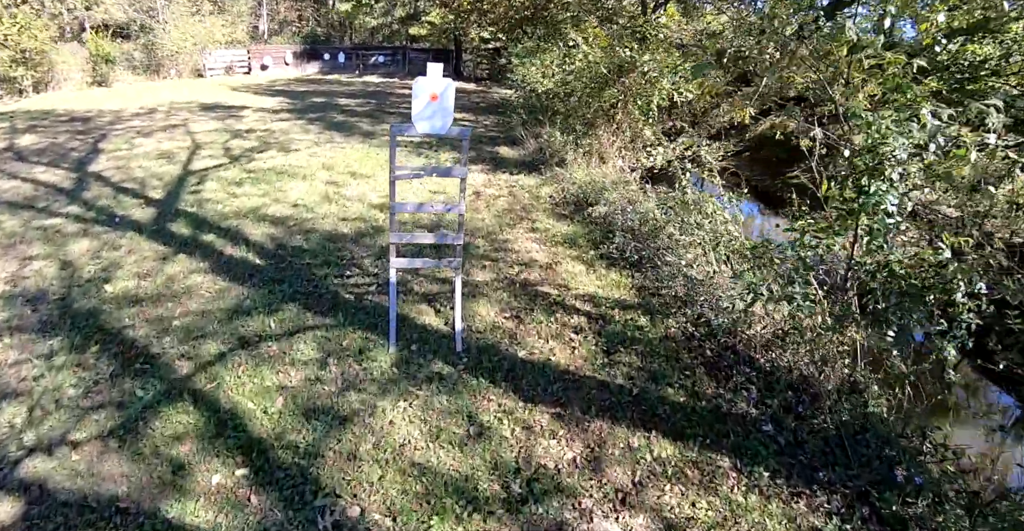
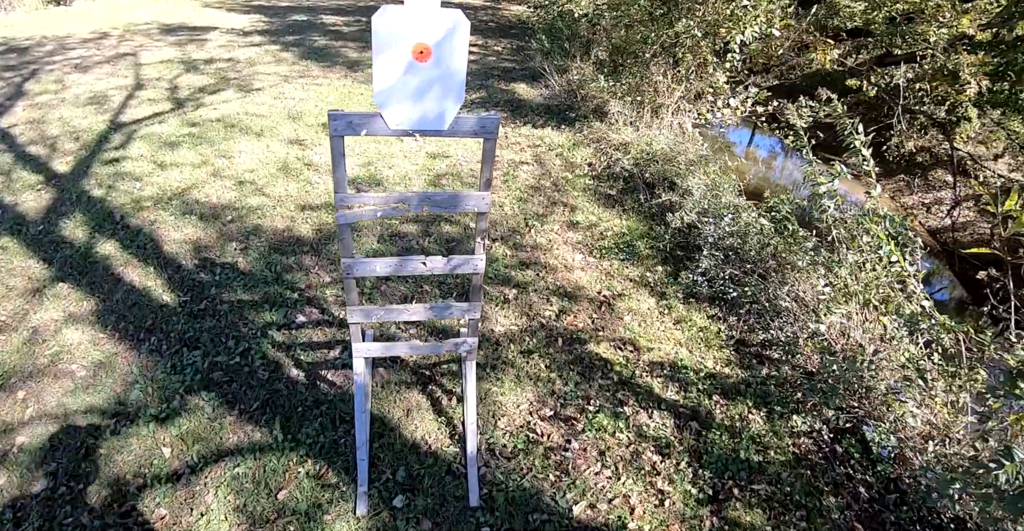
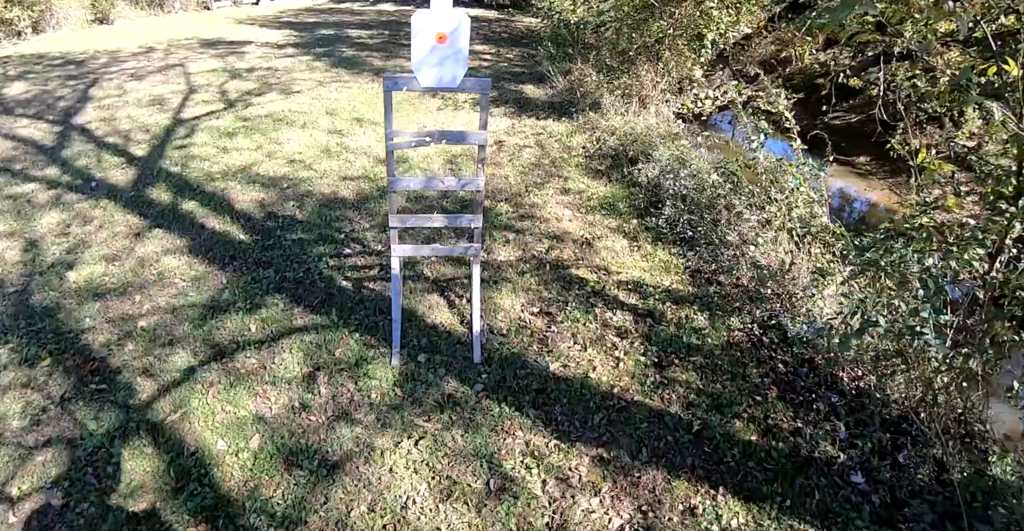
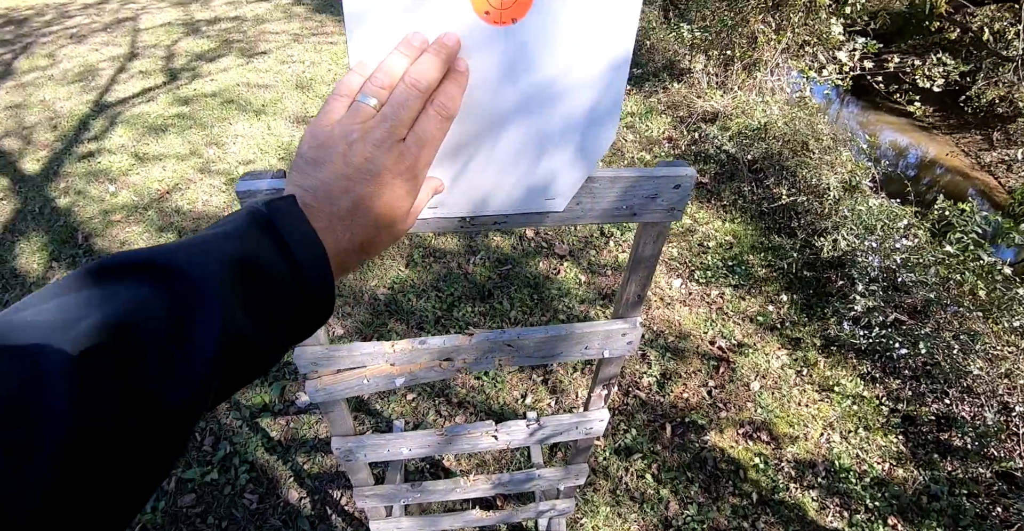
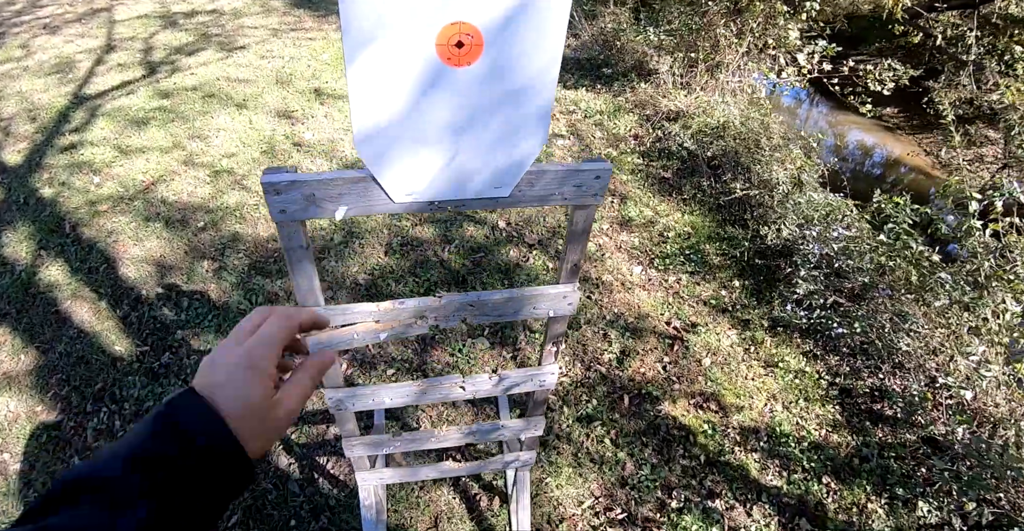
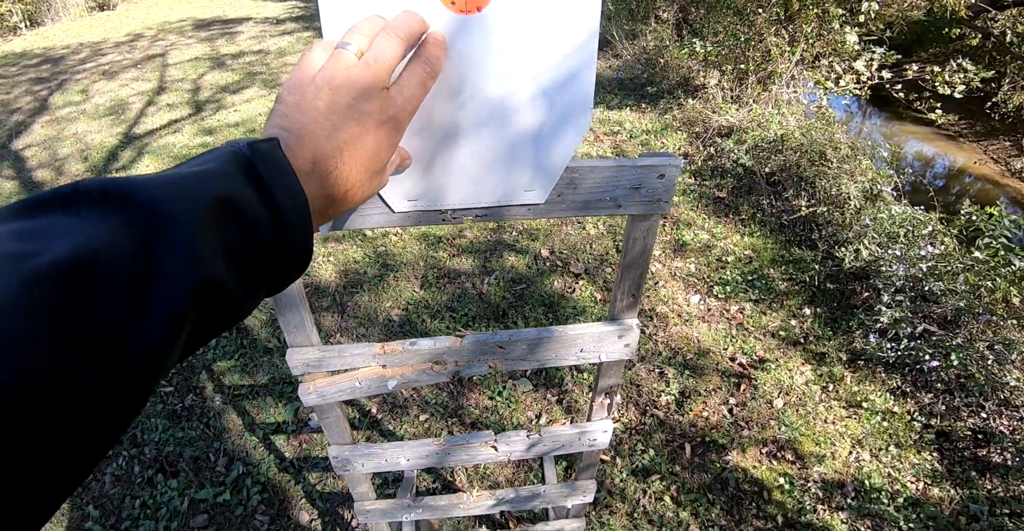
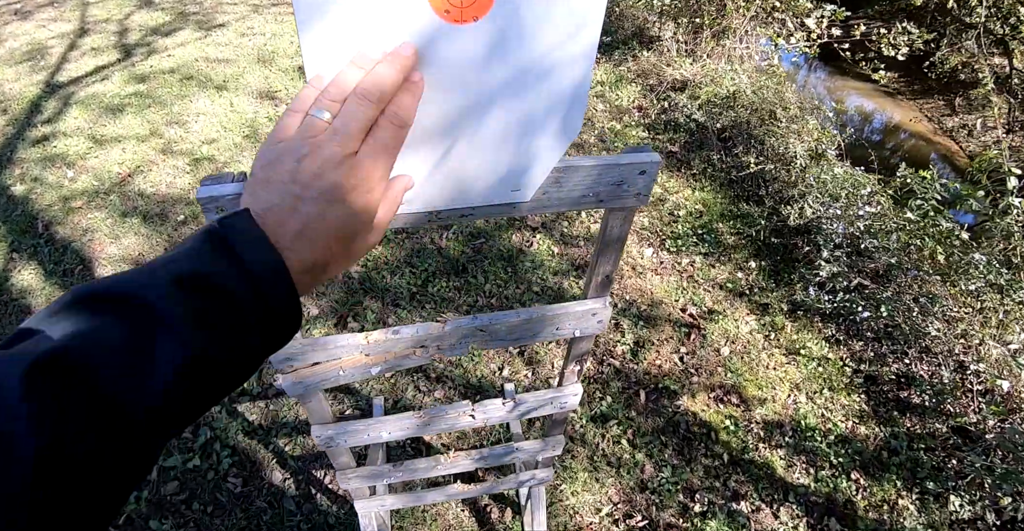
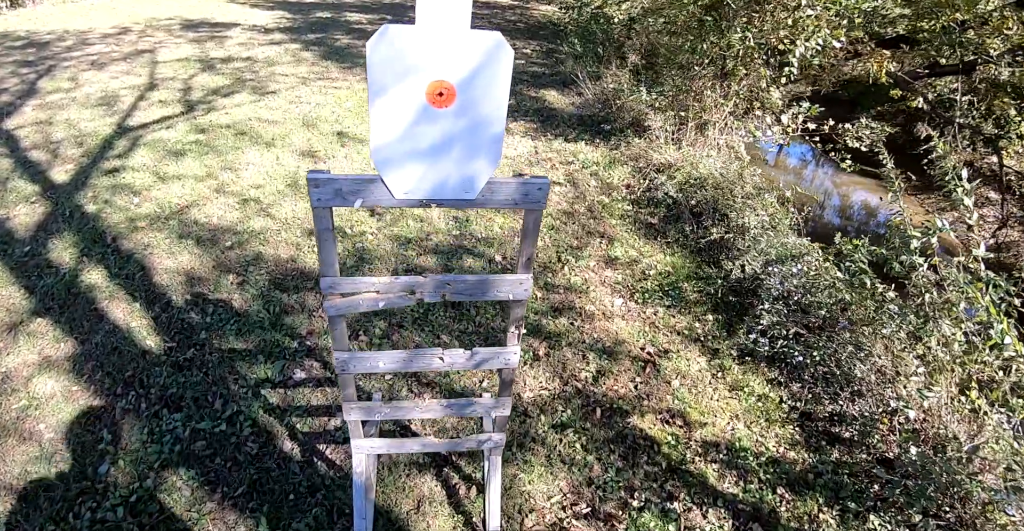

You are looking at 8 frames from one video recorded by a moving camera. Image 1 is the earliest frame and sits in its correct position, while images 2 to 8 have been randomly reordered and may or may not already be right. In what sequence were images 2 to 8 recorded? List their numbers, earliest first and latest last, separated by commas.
3, 2, 8, 5, 7, 4, 6
